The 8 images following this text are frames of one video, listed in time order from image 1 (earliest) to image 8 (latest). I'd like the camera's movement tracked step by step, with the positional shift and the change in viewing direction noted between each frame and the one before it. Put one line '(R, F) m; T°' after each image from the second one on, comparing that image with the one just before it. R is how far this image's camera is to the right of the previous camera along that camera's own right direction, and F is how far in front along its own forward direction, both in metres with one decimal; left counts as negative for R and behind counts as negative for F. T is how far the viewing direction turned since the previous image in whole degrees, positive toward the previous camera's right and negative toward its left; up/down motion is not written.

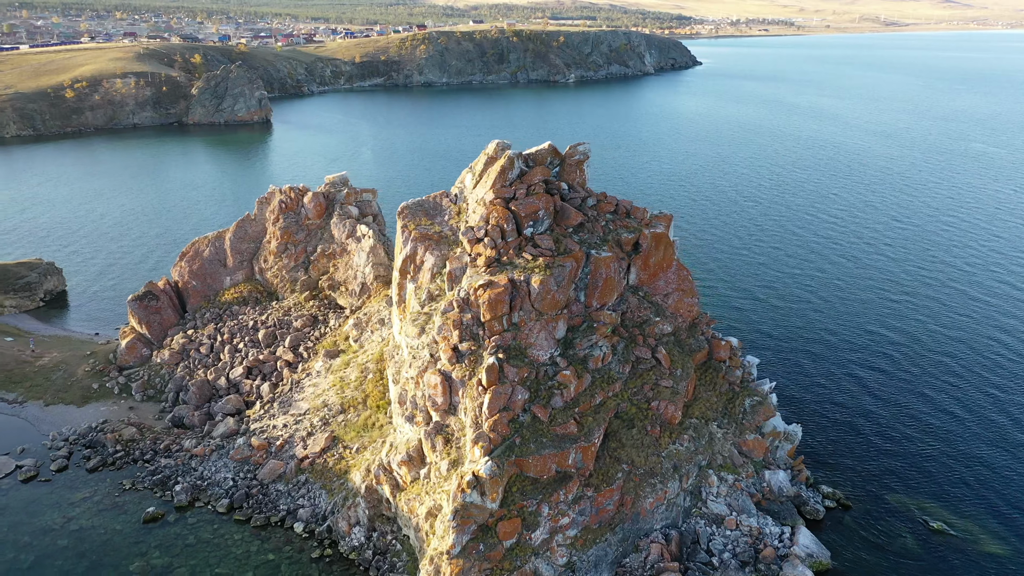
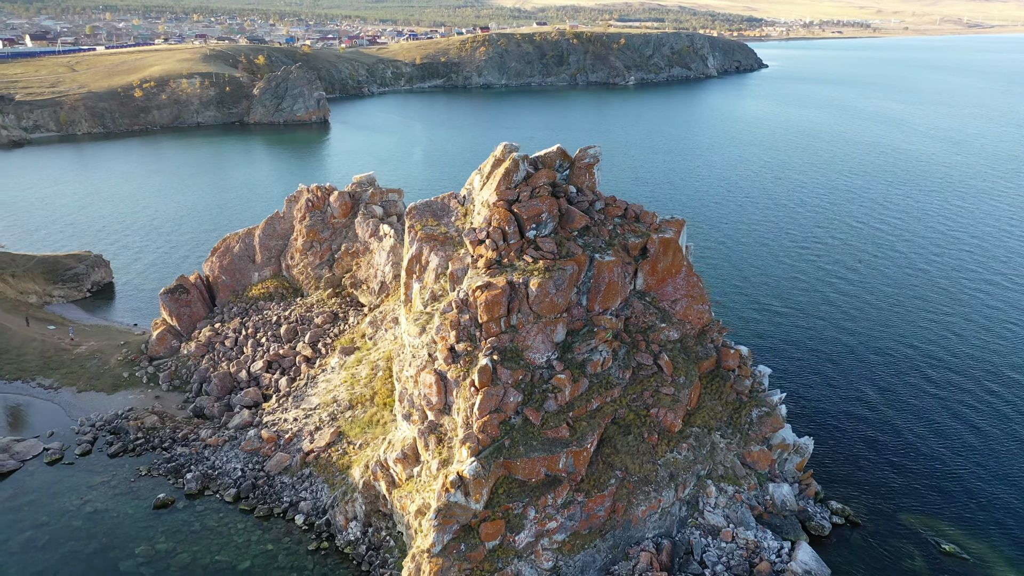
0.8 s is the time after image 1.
(+3.1, +0.1) m; -4°
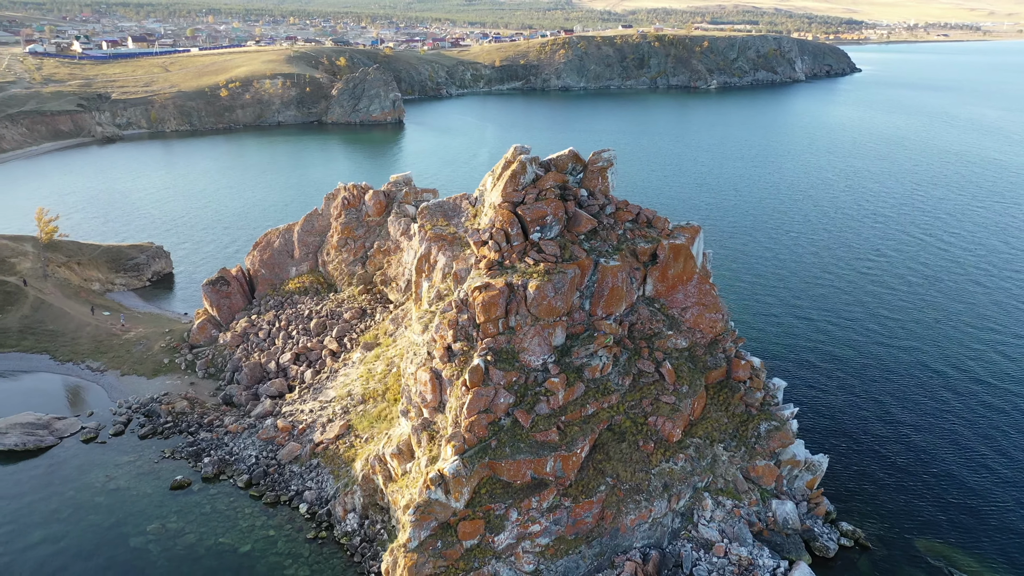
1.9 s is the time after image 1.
(+4.1, +0.1) m; -6°
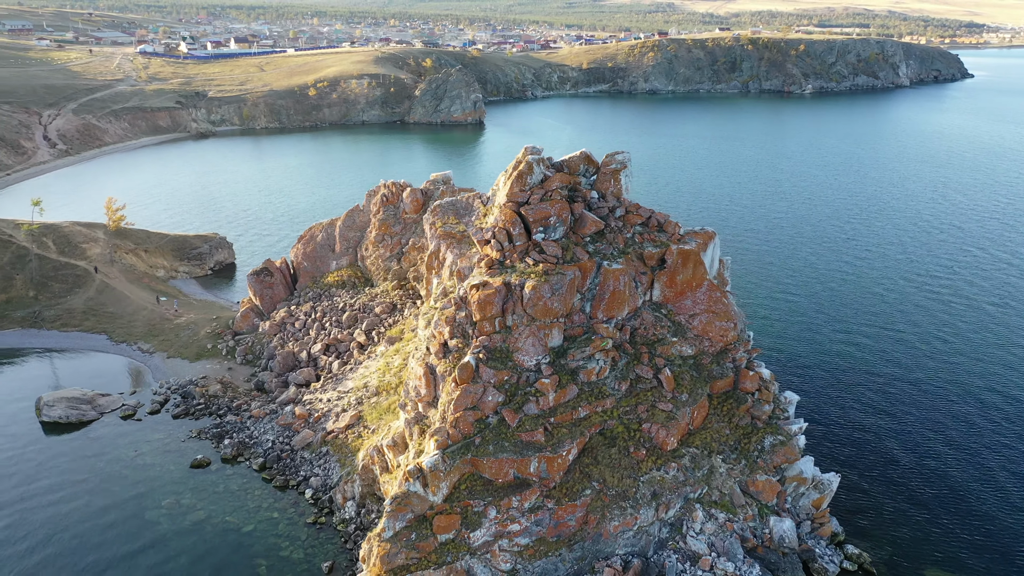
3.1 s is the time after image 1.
(+4.6, +0.1) m; -6°
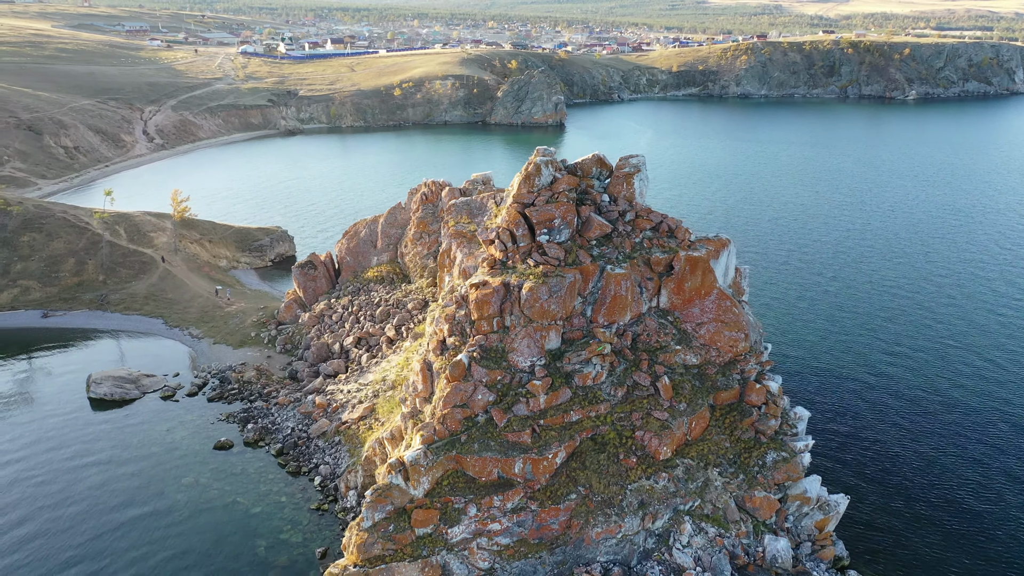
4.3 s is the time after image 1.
(+4.6, +0.1) m; -6°
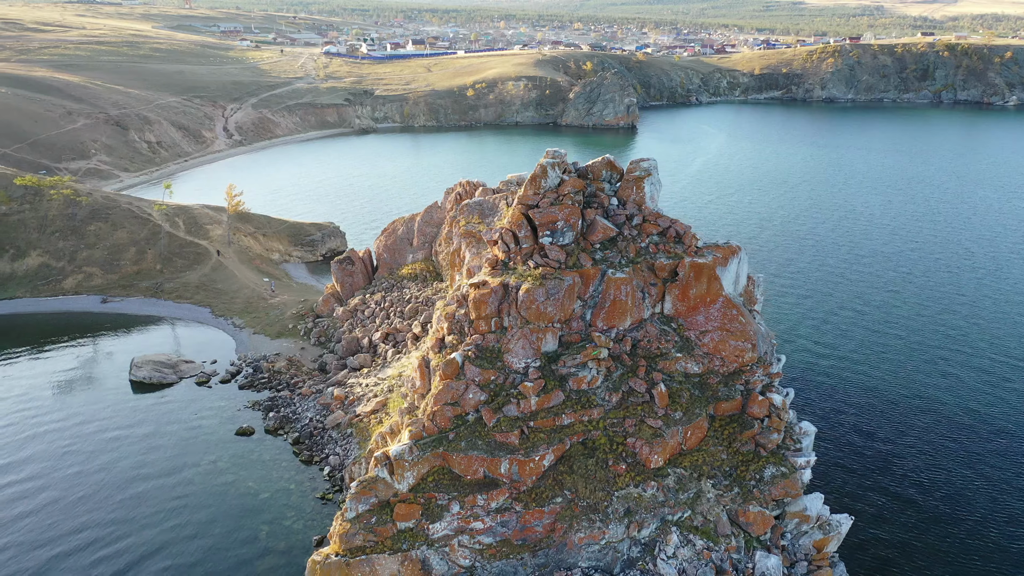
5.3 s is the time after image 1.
(+4.1, +0.1) m; -6°
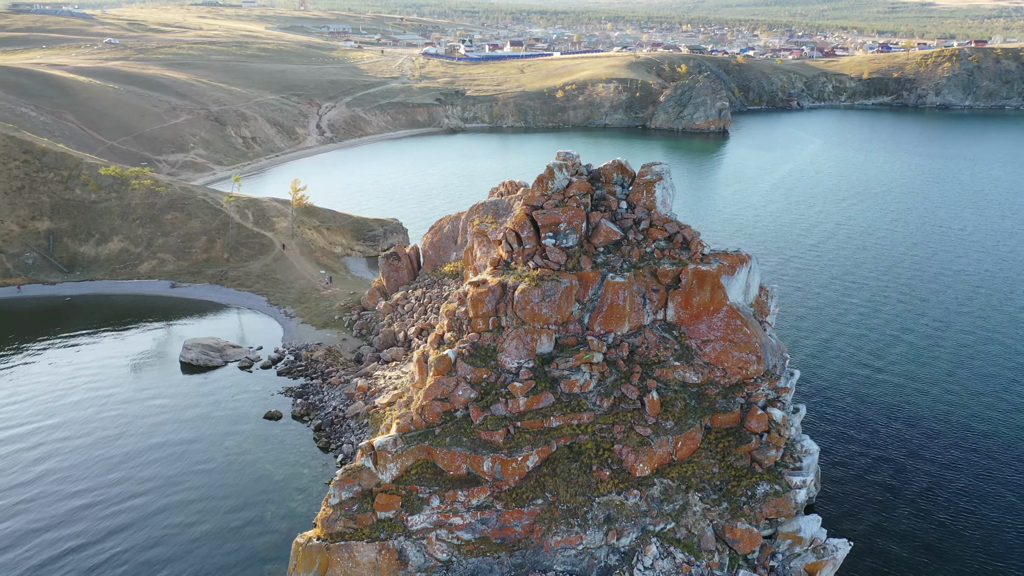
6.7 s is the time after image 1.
(+5.1, +0.1) m; -7°
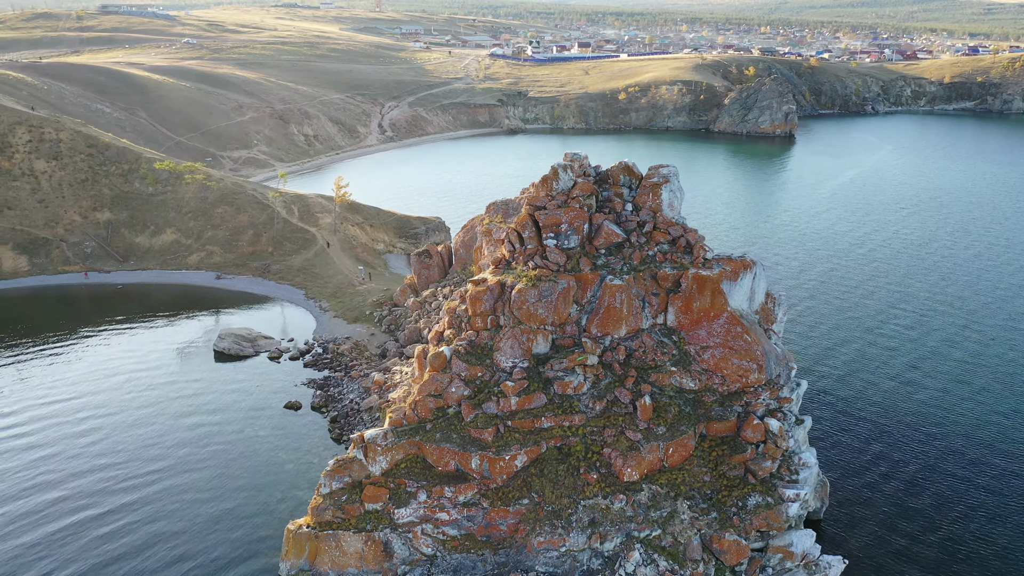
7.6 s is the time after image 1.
(+3.6, 0.0) m; -5°
